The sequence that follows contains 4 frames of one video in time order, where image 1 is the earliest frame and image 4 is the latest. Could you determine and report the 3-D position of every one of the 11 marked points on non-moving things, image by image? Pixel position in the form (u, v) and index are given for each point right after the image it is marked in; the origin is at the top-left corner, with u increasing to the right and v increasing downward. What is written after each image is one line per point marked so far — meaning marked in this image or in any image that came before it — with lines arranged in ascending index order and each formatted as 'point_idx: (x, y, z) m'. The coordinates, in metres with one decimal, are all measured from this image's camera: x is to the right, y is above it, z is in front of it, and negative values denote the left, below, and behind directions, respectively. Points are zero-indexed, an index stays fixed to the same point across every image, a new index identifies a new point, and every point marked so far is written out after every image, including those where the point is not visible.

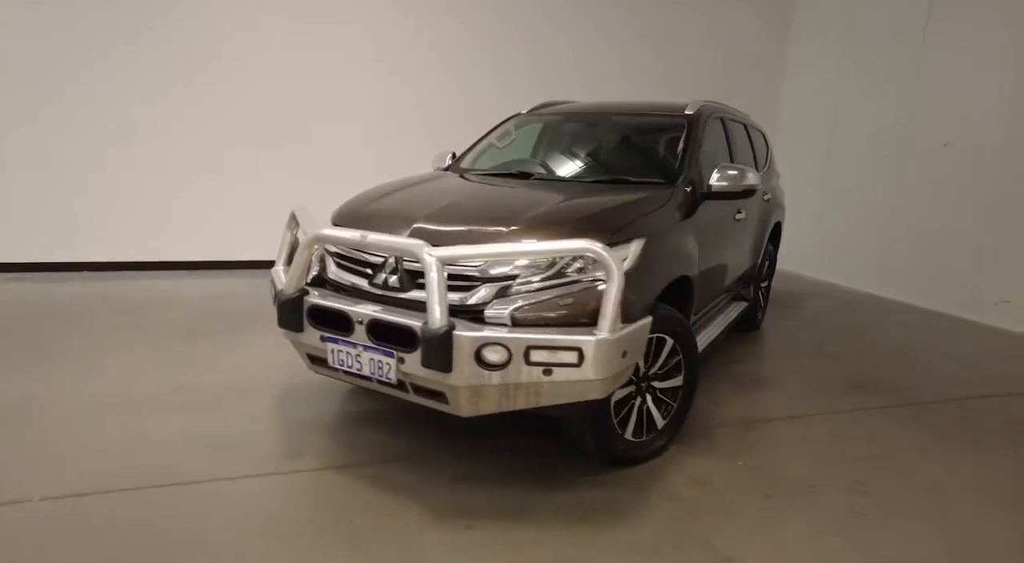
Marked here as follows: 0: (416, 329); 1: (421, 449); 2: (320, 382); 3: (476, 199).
0: (-0.3, -0.1, +2.0) m
1: (-0.3, -0.6, +2.5) m
2: (-0.9, -0.5, +3.2) m
3: (-0.1, +0.3, +2.6) m
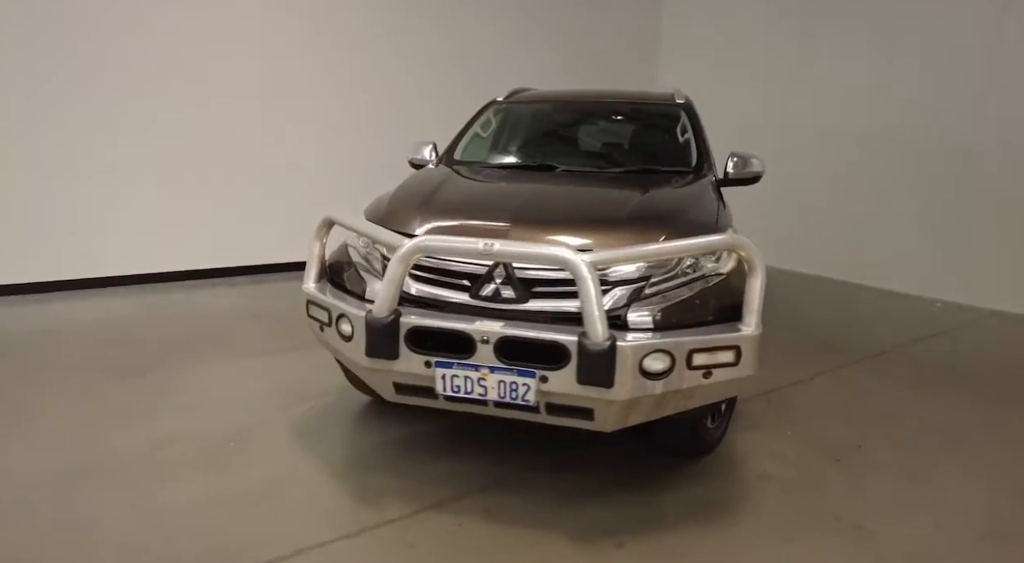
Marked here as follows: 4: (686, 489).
0: (+0.2, -0.2, +1.8) m
1: (0.0, -0.7, +2.3) m
2: (-0.8, -0.5, +2.8) m
3: (+0.1, +0.3, +2.4) m
4: (+0.6, -0.7, +2.3) m
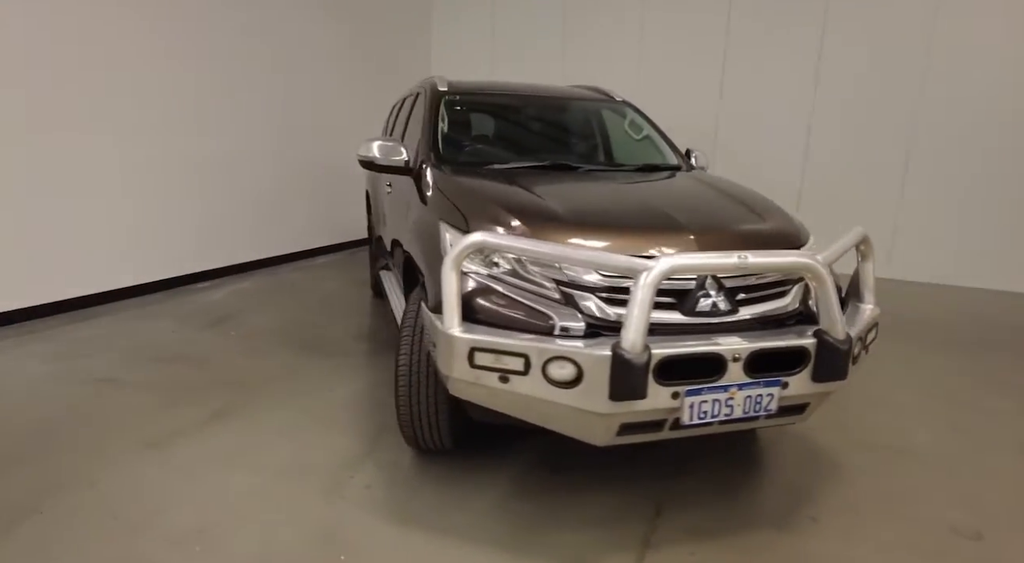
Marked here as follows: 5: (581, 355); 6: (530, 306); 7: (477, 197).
0: (+0.8, -0.2, +1.8) m
1: (+0.4, -0.7, +2.2) m
2: (-0.4, -0.7, +2.2) m
3: (+0.3, +0.3, +2.3) m
4: (+1.0, -0.7, +2.5) m
5: (+0.2, -0.2, +1.7) m
6: (0.0, -0.1, +1.8) m
7: (-0.1, +0.3, +2.2) m
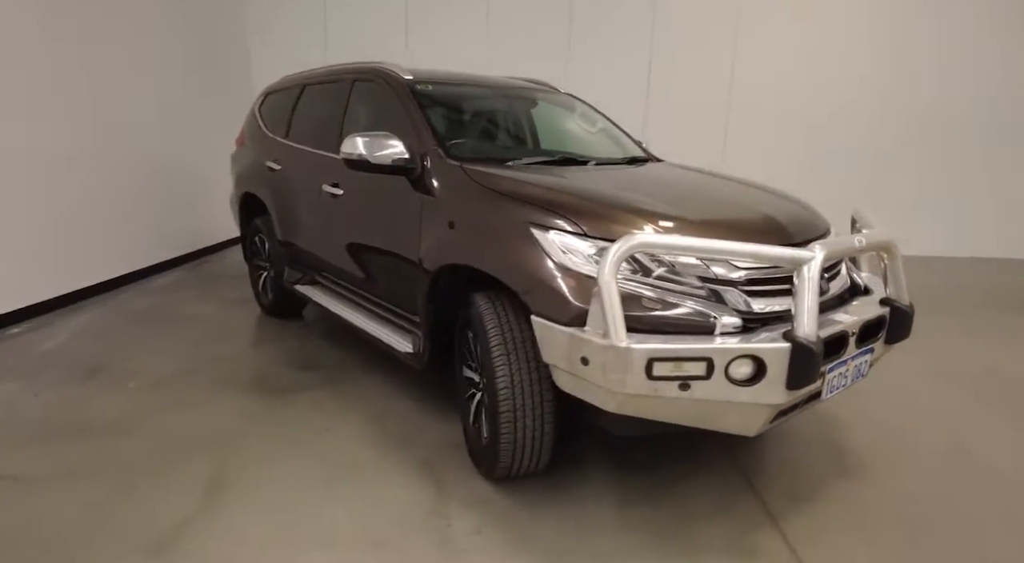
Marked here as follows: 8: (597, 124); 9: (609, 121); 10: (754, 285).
0: (+1.2, -0.1, +2.1) m
1: (+0.7, -0.7, +2.3) m
2: (-0.1, -0.7, +2.0) m
3: (+0.5, +0.3, +2.3) m
4: (+1.1, -0.6, +2.8) m
5: (+0.6, -0.2, +1.7) m
6: (+0.4, -0.1, +1.8) m
7: (+0.1, +0.3, +2.1) m
8: (+0.4, +0.8, +3.3) m
9: (+0.5, +0.8, +3.3) m
10: (+0.7, 0.0, +1.8) m
